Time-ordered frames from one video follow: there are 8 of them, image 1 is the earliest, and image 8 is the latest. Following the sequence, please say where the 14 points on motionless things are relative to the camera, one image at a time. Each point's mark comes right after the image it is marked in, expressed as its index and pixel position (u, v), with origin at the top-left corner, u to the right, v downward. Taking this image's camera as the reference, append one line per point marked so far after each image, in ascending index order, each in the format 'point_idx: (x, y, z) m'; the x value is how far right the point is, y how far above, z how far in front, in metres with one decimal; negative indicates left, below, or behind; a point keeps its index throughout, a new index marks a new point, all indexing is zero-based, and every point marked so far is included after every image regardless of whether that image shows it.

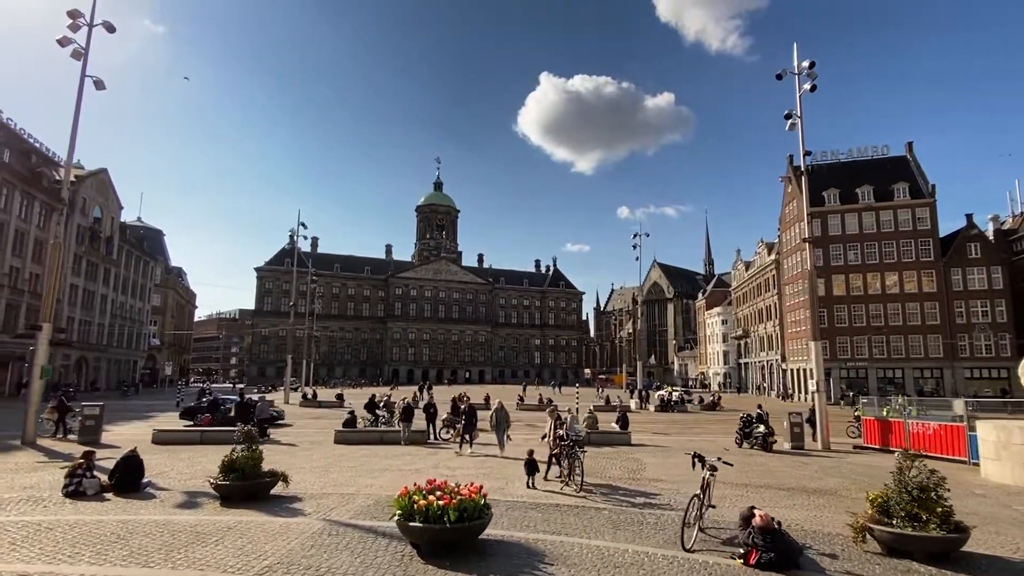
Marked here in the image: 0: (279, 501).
0: (-4.0, -3.7, +9.0) m
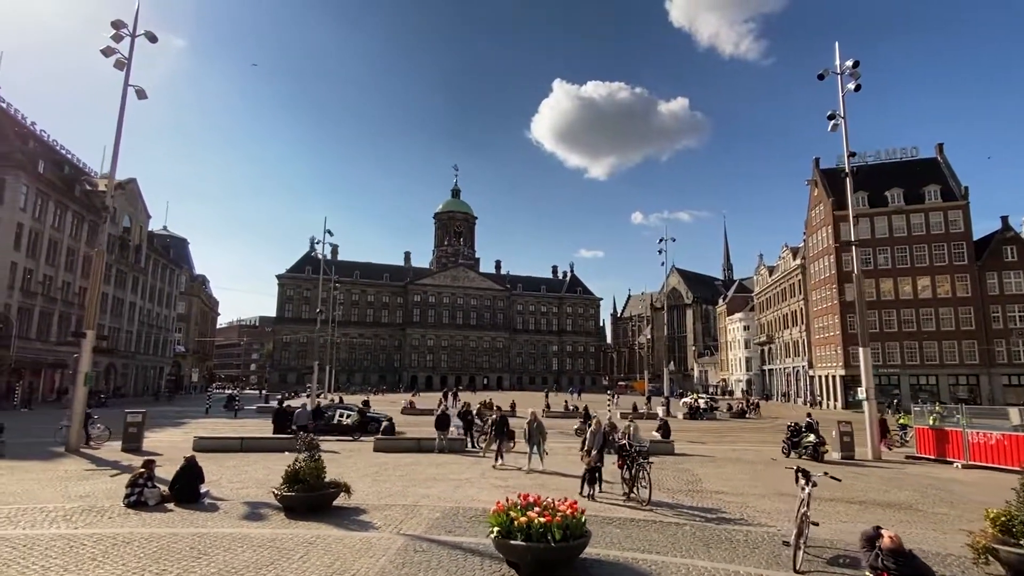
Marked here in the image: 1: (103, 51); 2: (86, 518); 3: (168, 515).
0: (-2.8, -3.8, +8.7) m
1: (-15.1, +8.8, +18.9) m
2: (-6.9, -3.7, +8.2) m
3: (-5.6, -3.7, +8.4) m
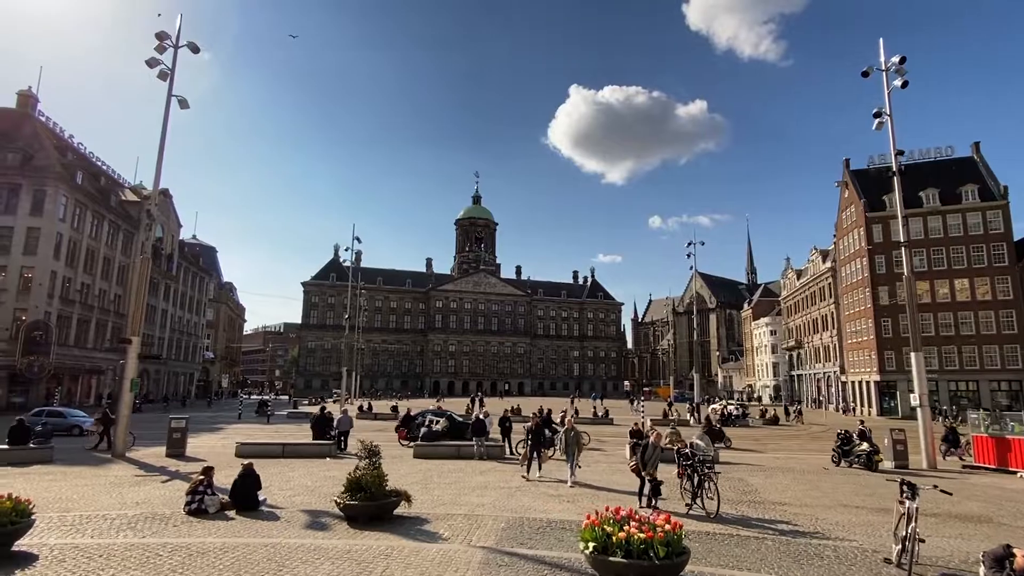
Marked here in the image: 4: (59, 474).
0: (-1.7, -3.9, +8.5) m
1: (-13.7, +8.6, +19.3) m
2: (-5.8, -3.8, +8.2) m
3: (-4.5, -3.8, +8.3) m
4: (-12.6, -5.1, +14.2) m
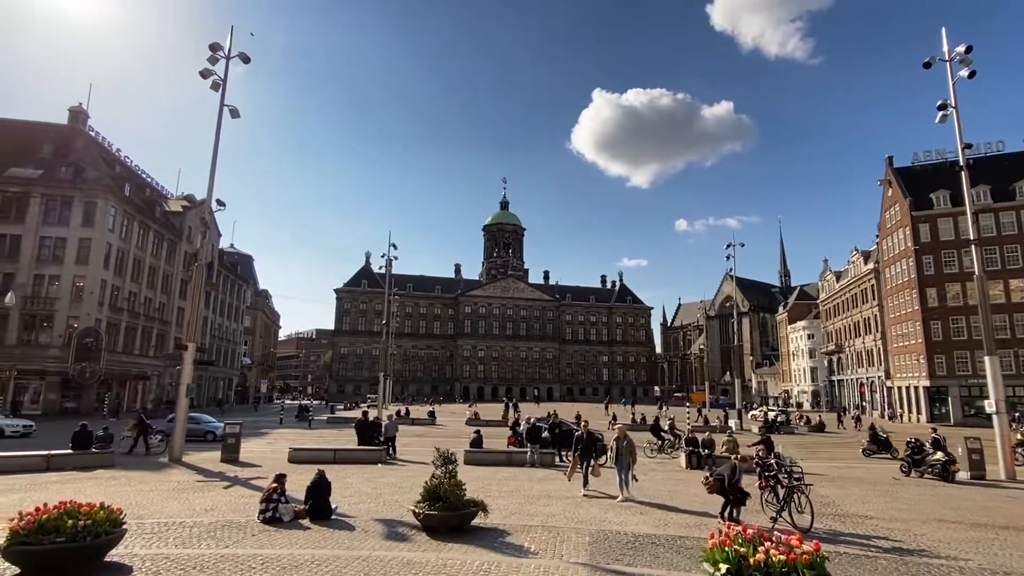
0: (-0.4, -3.9, +8.2) m
1: (-11.9, +8.3, +19.7) m
2: (-4.5, -3.9, +8.1) m
3: (-3.2, -3.9, +8.2) m
4: (-11.0, -5.3, +14.4) m
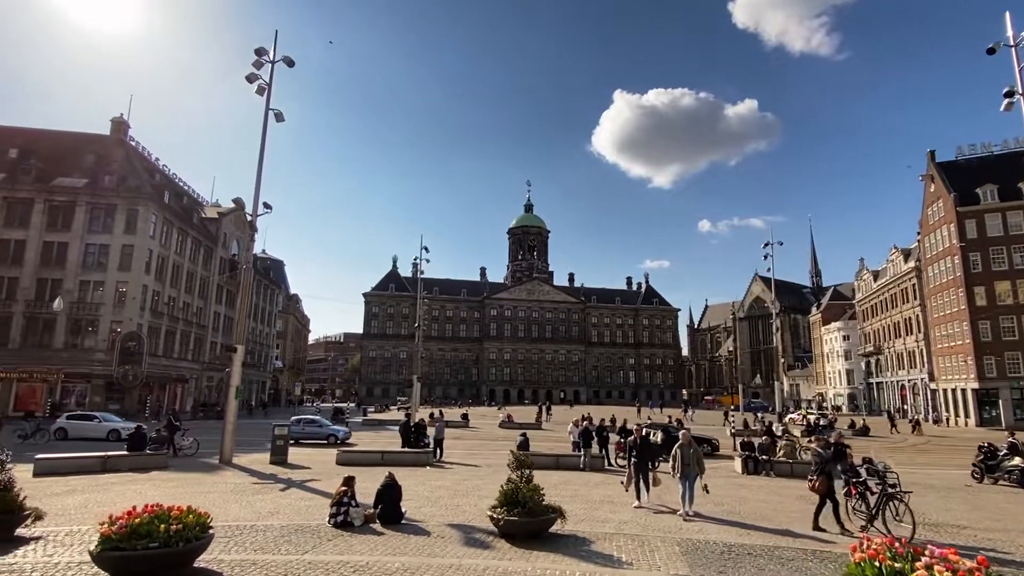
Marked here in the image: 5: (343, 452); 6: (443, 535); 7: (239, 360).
0: (+0.9, -3.9, +7.9) m
1: (-10.3, +8.2, +19.9) m
2: (-3.2, -3.8, +7.9) m
3: (-1.9, -3.9, +7.9) m
4: (-9.4, -5.4, +14.4) m
5: (-6.0, -5.8, +18.2) m
6: (-1.1, -3.9, +8.2) m
7: (-10.0, -2.6, +18.8) m
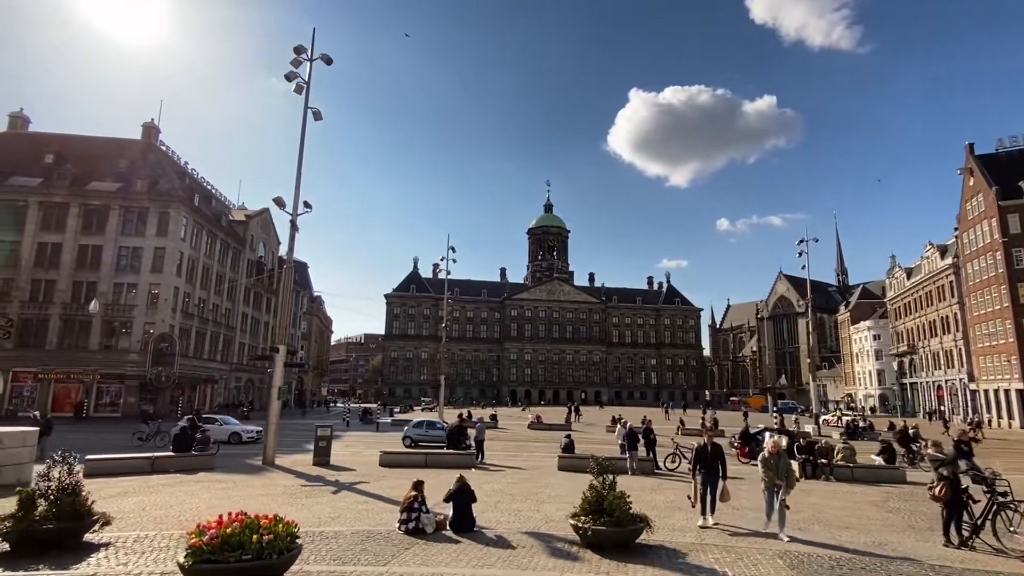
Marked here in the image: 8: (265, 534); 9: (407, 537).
0: (+2.1, -3.8, +7.4) m
1: (-8.7, +8.2, +19.8) m
2: (-1.9, -3.8, +7.5) m
3: (-0.7, -3.8, +7.5) m
4: (-8.0, -5.4, +14.3) m
5: (-4.4, -5.8, +17.9) m
6: (+0.2, -3.8, +7.7) m
7: (-8.4, -2.6, +18.6) m
8: (-2.5, -2.5, +5.3) m
9: (-1.7, -3.9, +8.1) m
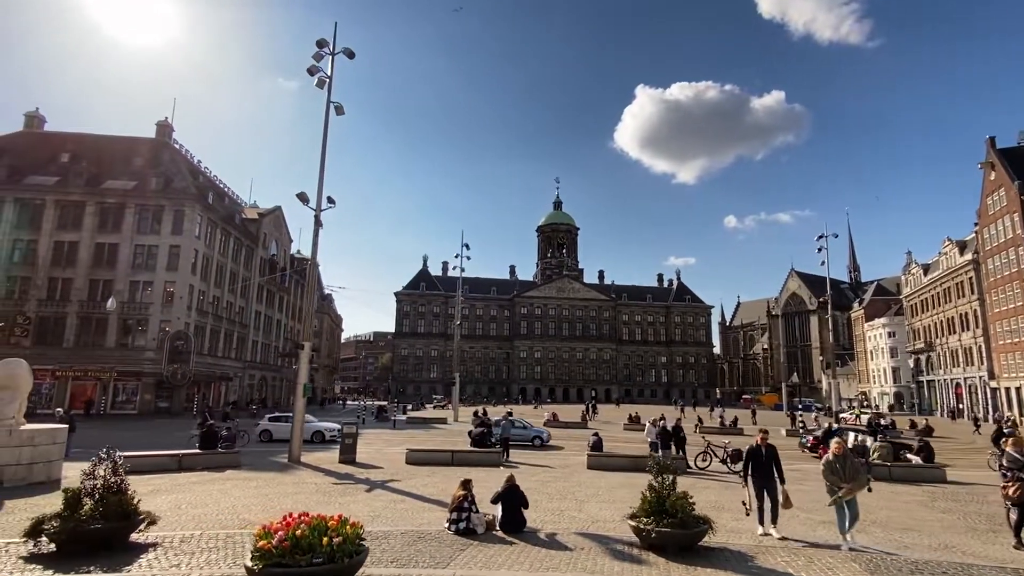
0: (+3.0, -3.7, +7.1) m
1: (-7.8, +8.3, +19.5) m
2: (-1.1, -3.7, +7.3) m
3: (+0.1, -3.7, +7.3) m
4: (-7.1, -5.2, +14.1) m
5: (-3.5, -5.6, +17.7) m
6: (+1.0, -3.7, +7.4) m
7: (-7.4, -2.5, +18.5) m
8: (-1.7, -2.4, +5.0) m
9: (-0.8, -3.8, +7.9) m
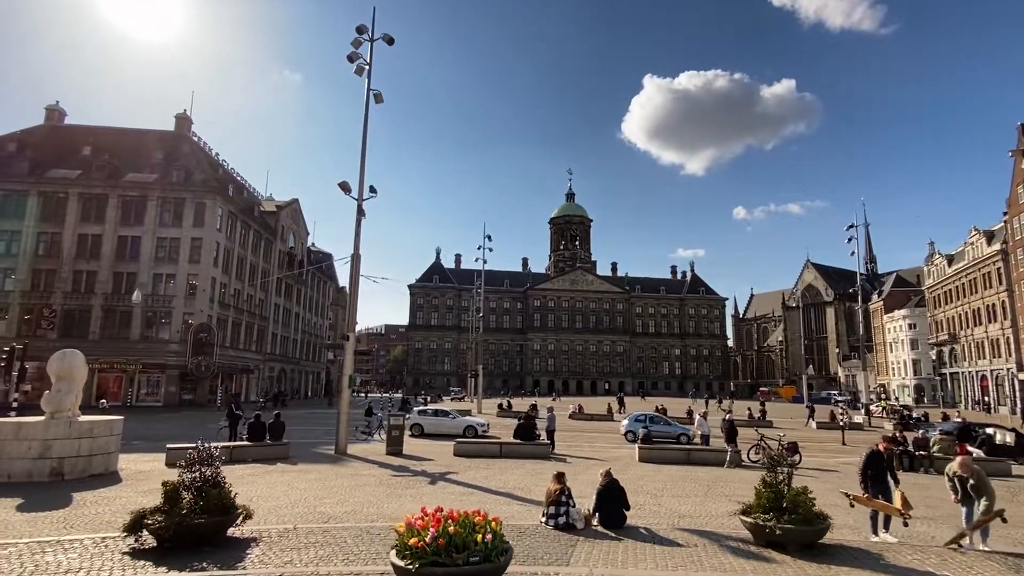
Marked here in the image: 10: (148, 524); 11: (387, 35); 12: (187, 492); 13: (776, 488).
0: (+4.5, -3.5, +6.7) m
1: (-6.1, +8.7, +19.2) m
2: (+0.4, -3.5, +7.0) m
3: (+1.6, -3.5, +6.9) m
4: (-5.4, -4.9, +13.9) m
5: (-1.8, -5.3, +17.5) m
6: (+2.5, -3.5, +7.1) m
7: (-5.7, -2.1, +18.2) m
8: (-0.2, -2.2, +4.7) m
9: (+0.7, -3.6, +7.6) m
10: (-4.6, -3.0, +6.5) m
11: (-4.7, +9.5, +19.4) m
12: (-4.2, -2.7, +6.7) m
13: (+3.6, -2.8, +7.0) m
